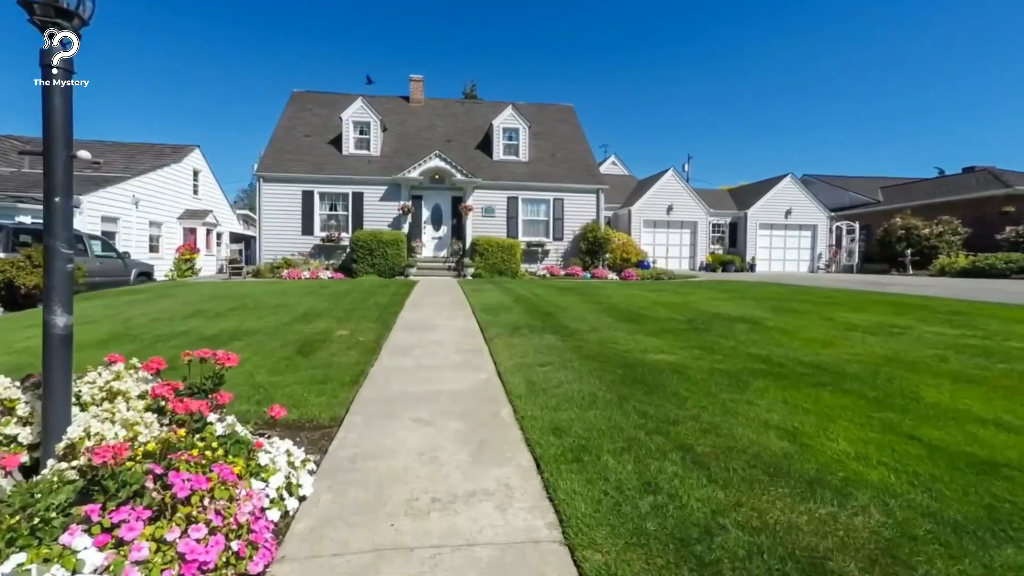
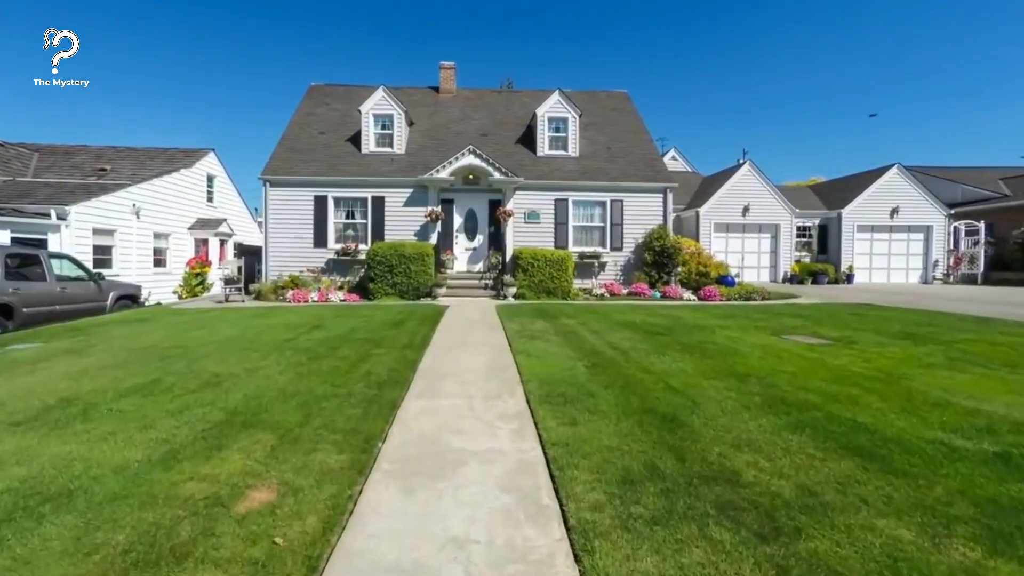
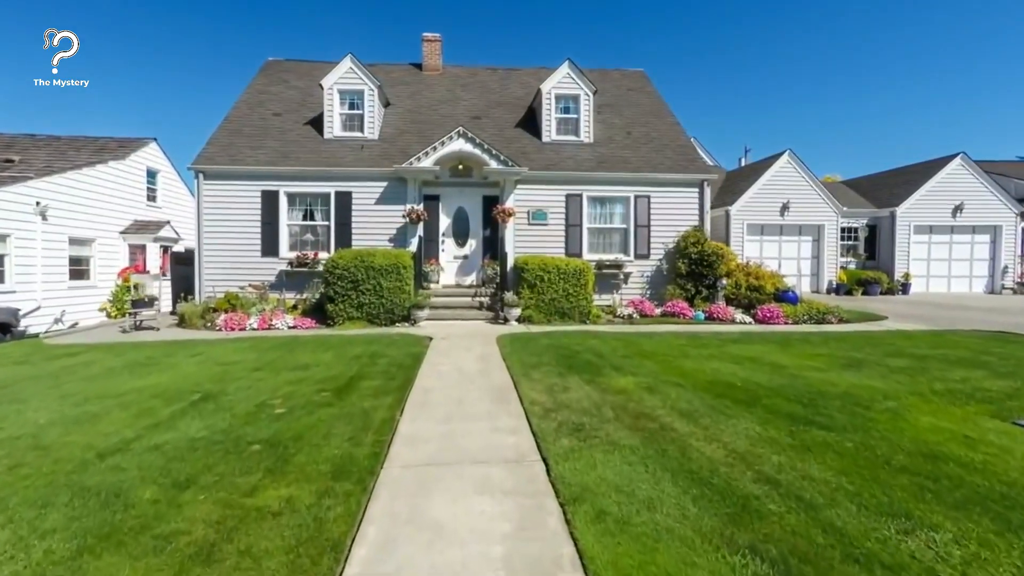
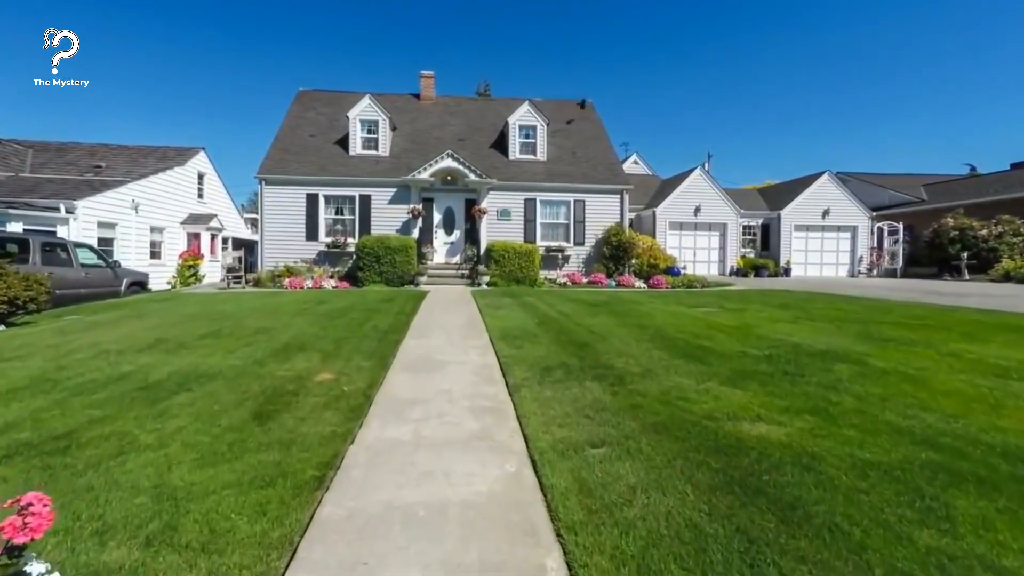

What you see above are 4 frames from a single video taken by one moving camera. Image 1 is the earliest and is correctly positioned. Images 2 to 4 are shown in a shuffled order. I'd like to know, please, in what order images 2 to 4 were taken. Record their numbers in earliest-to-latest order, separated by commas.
4, 2, 3
